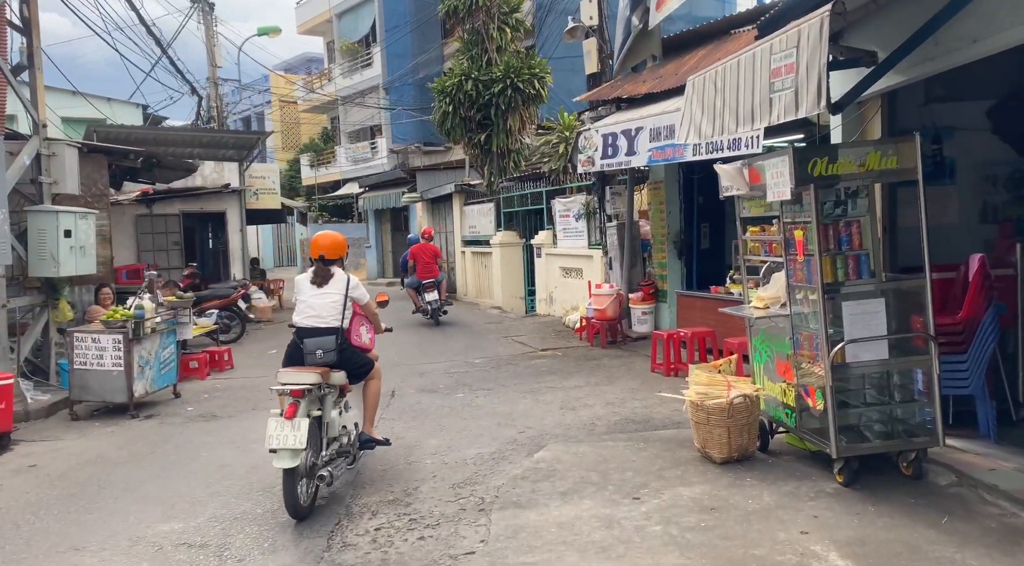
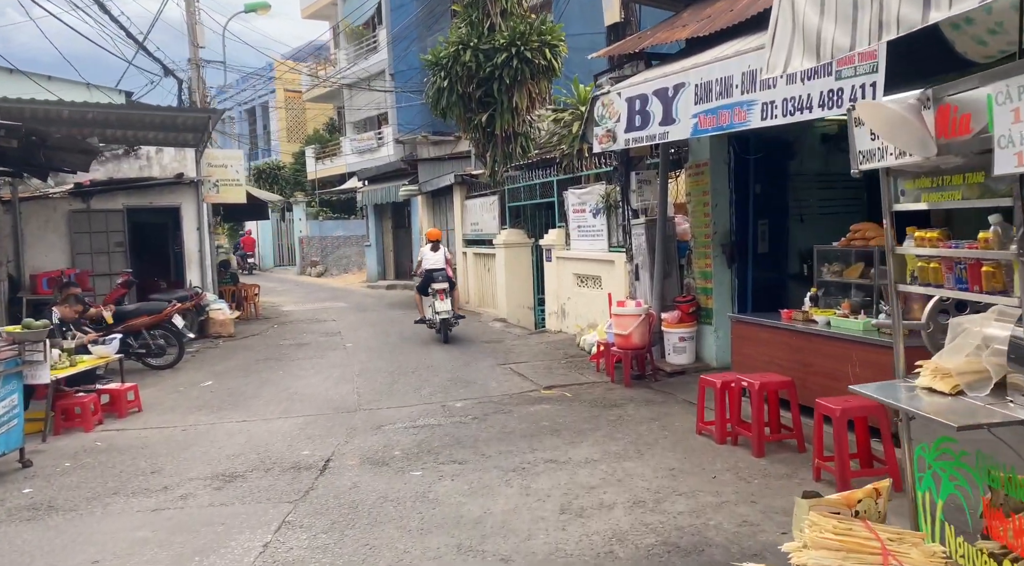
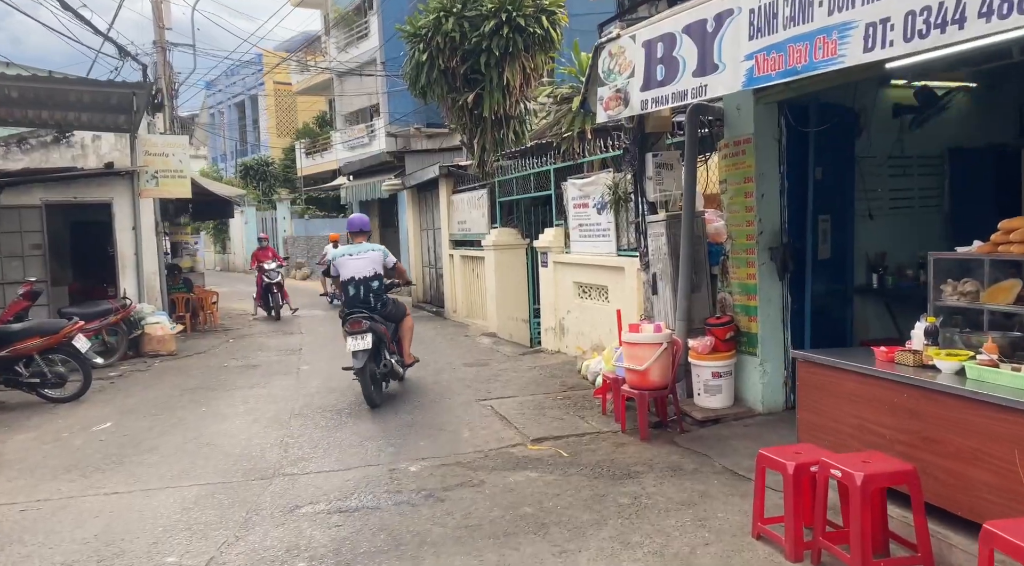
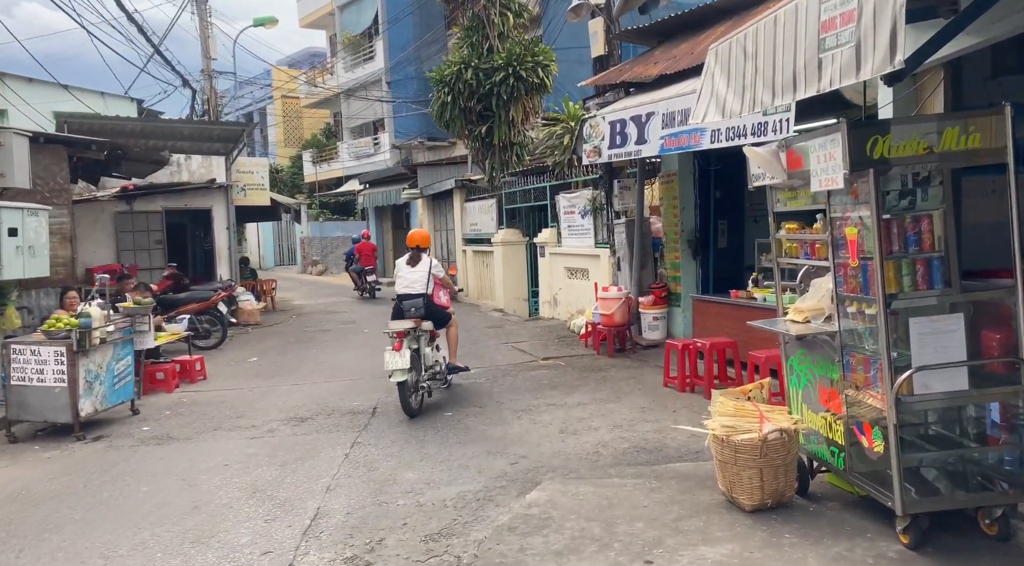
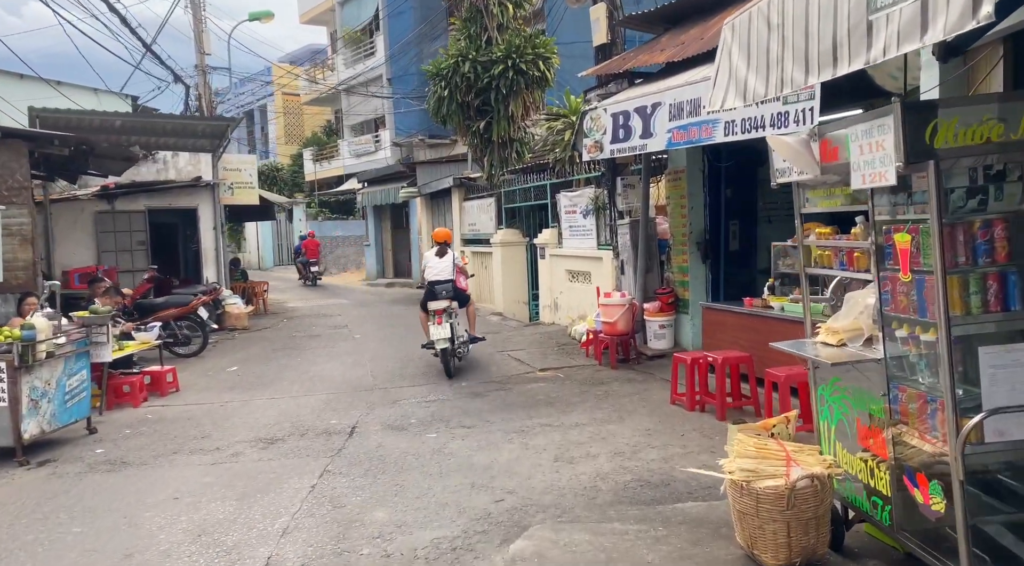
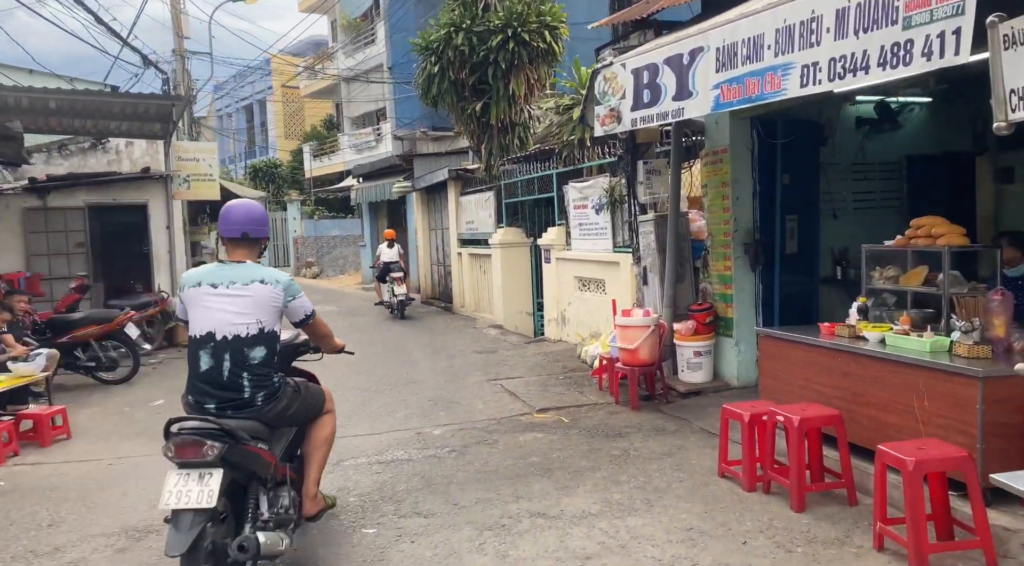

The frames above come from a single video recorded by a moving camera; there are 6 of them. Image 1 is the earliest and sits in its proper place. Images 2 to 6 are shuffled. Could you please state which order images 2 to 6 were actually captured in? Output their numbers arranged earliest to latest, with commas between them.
4, 5, 2, 6, 3
